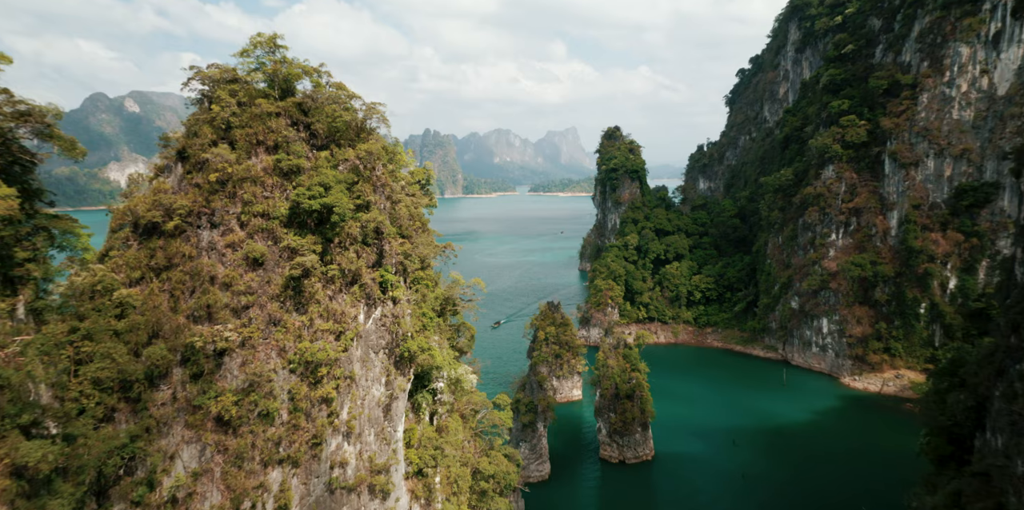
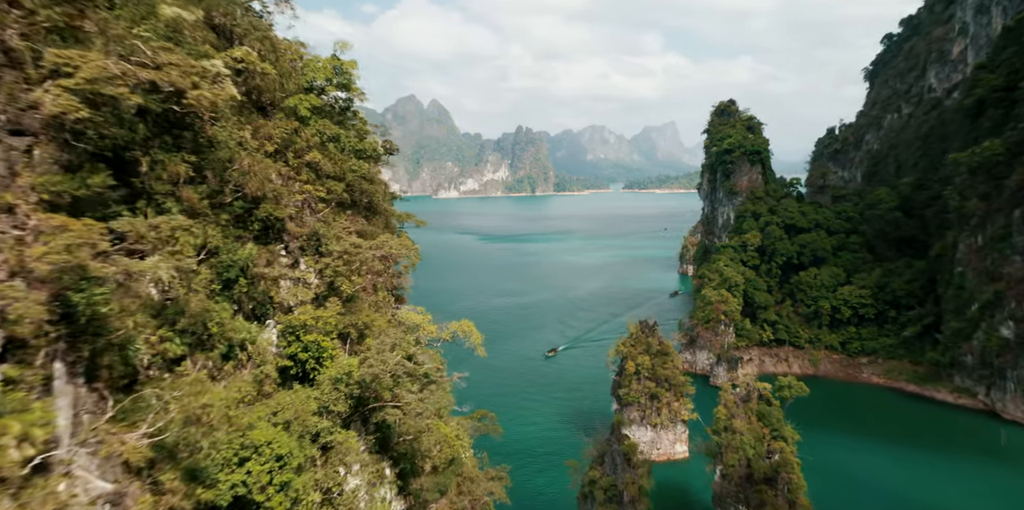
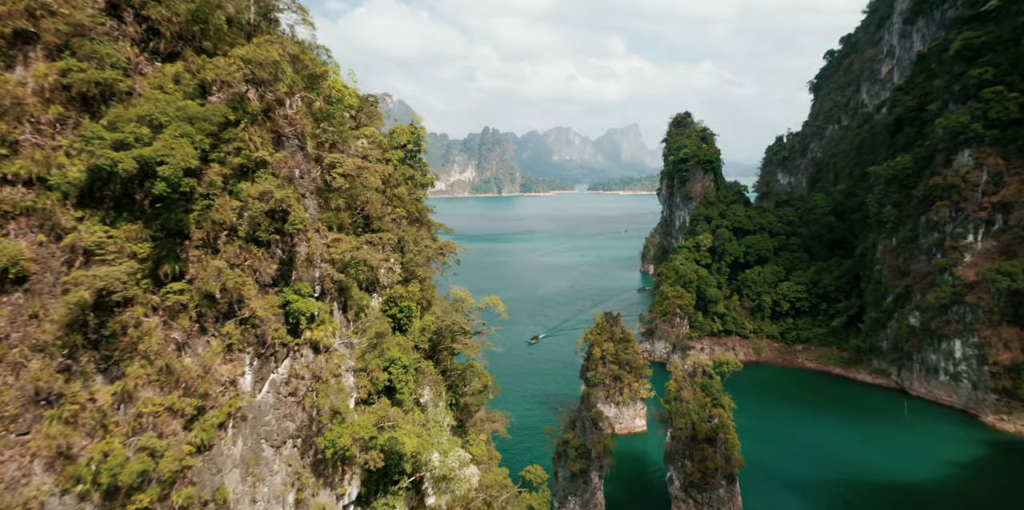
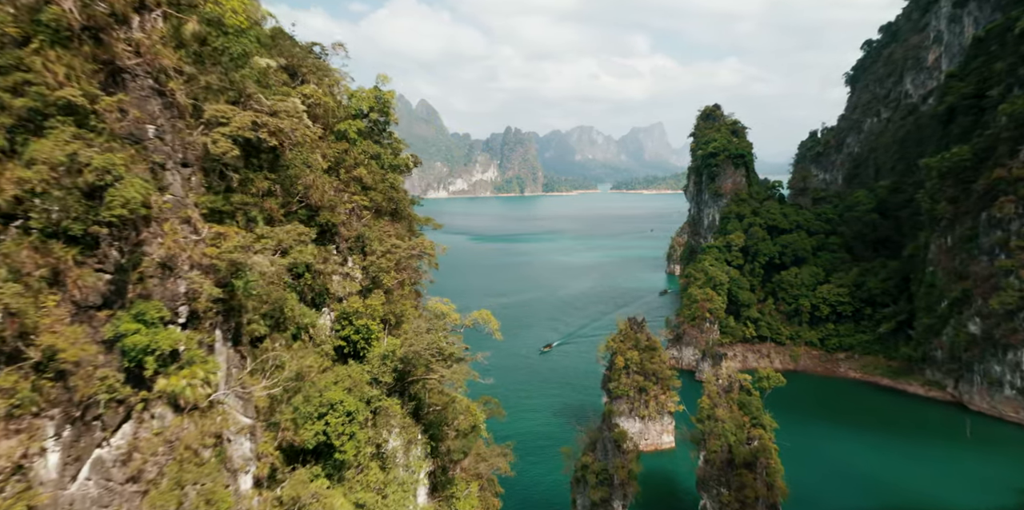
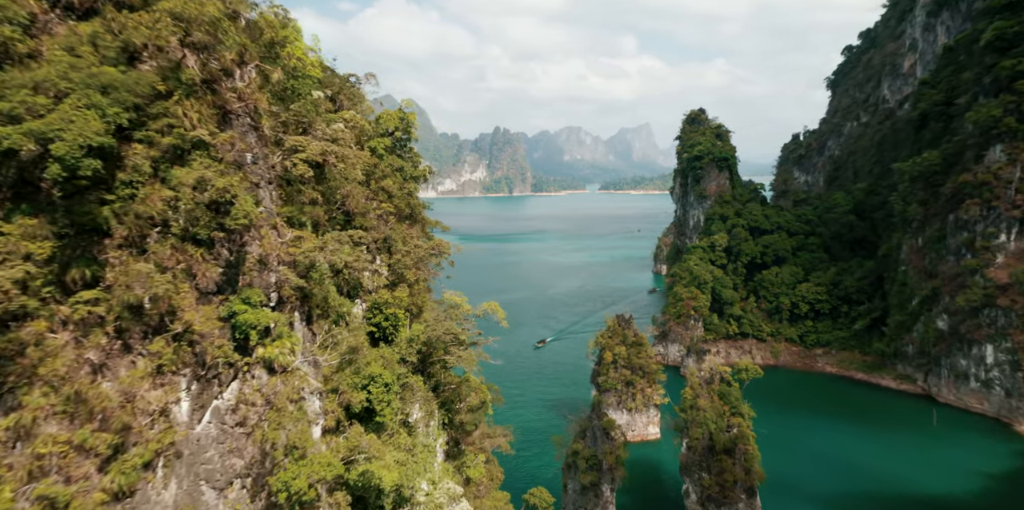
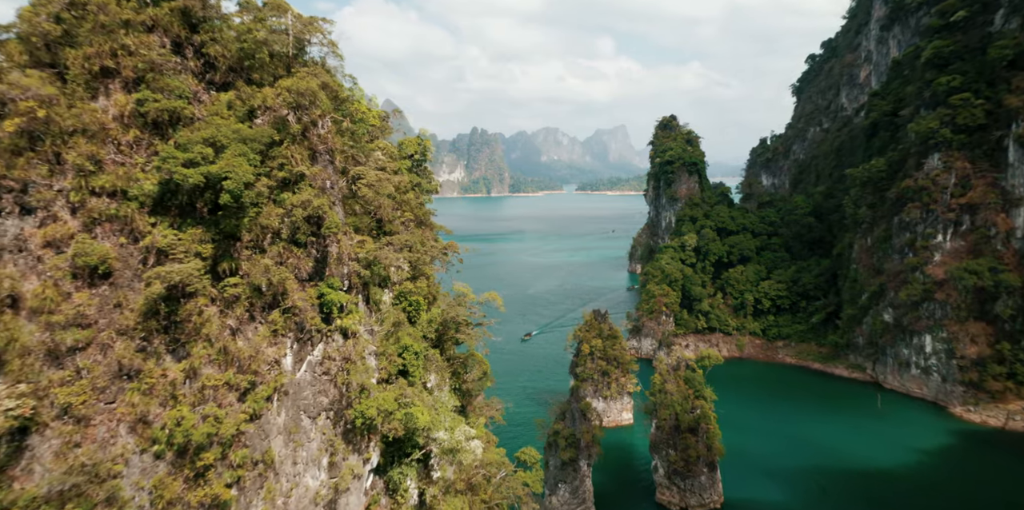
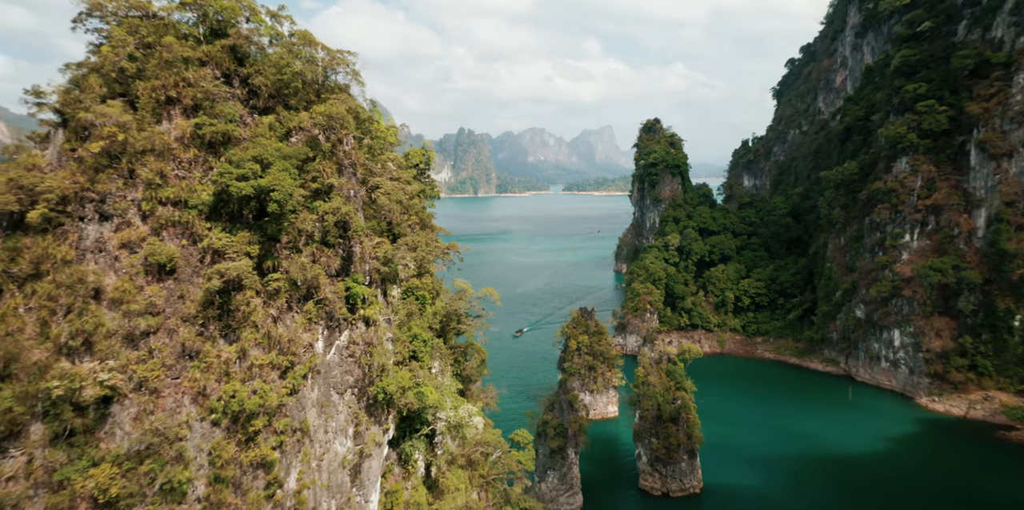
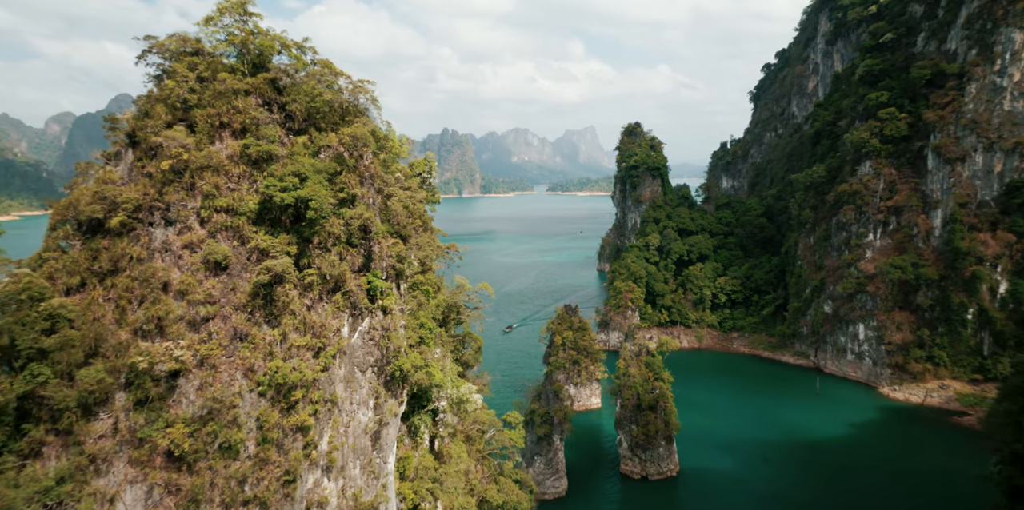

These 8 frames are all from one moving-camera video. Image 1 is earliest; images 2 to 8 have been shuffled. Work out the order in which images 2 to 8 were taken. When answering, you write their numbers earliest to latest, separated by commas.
8, 7, 6, 3, 5, 4, 2
